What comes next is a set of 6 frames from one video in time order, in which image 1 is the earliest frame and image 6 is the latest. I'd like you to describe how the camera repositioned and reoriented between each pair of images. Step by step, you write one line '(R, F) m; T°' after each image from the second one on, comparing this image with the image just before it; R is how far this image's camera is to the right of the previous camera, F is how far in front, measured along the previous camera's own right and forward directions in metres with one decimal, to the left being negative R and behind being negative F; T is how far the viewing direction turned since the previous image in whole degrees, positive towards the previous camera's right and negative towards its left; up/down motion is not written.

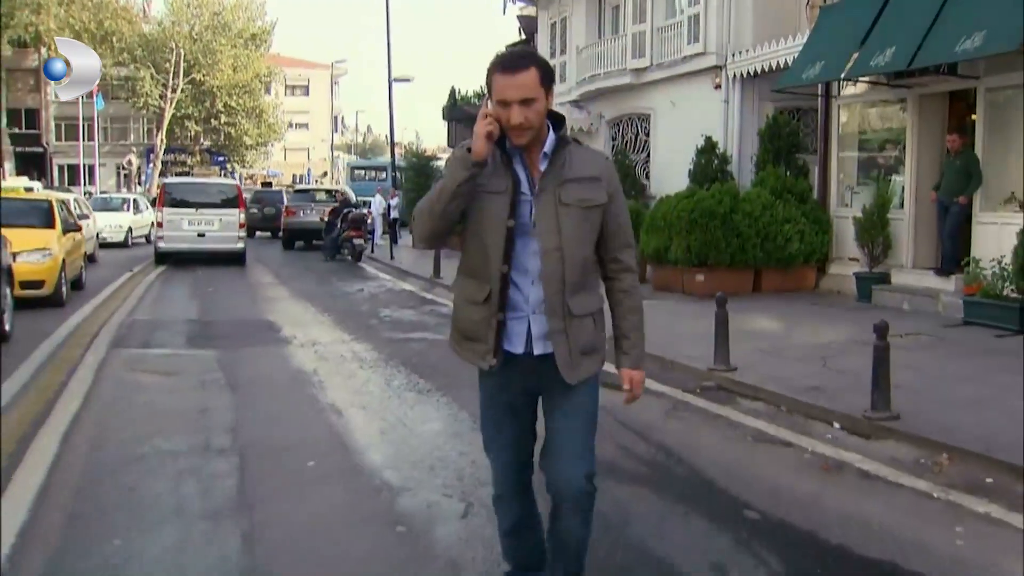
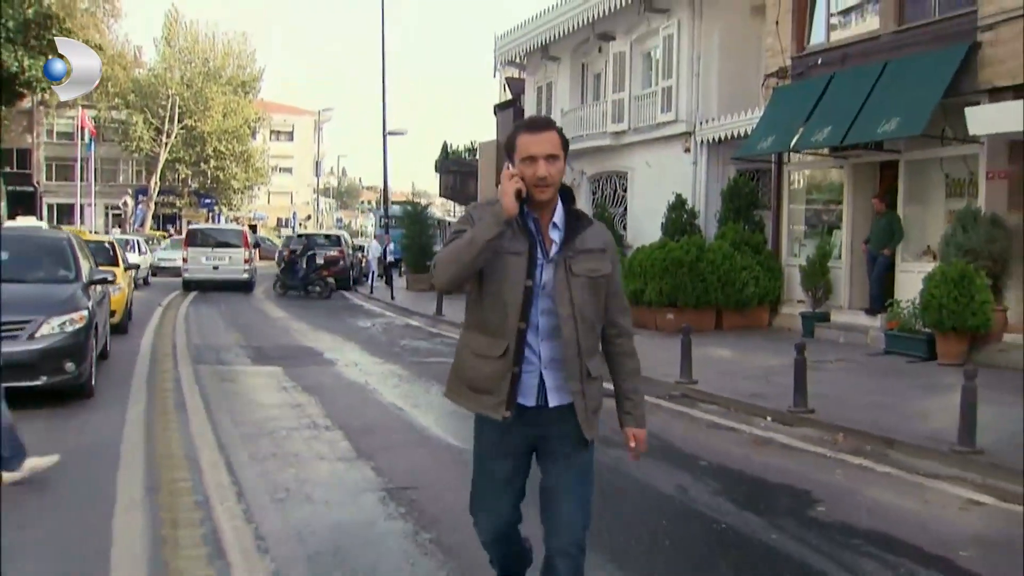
(-0.3, -2.3) m; +1°
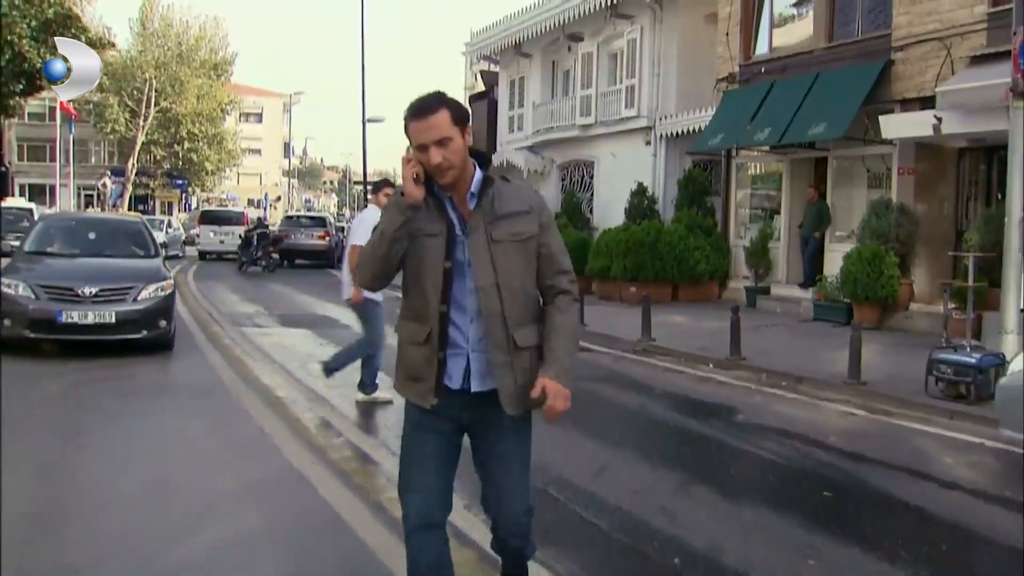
(-0.3, -2.3) m; +2°
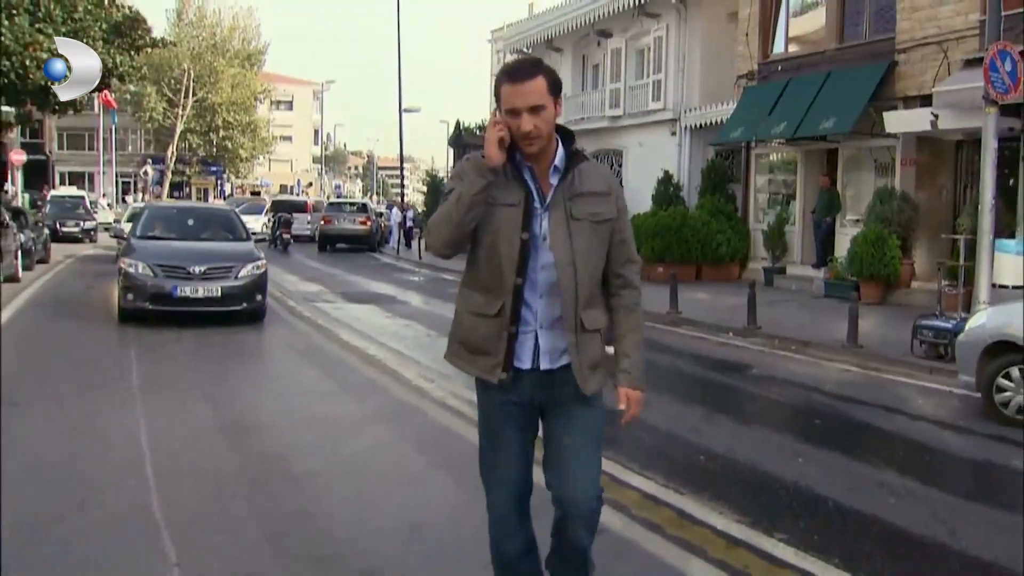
(-0.2, -1.7) m; -1°
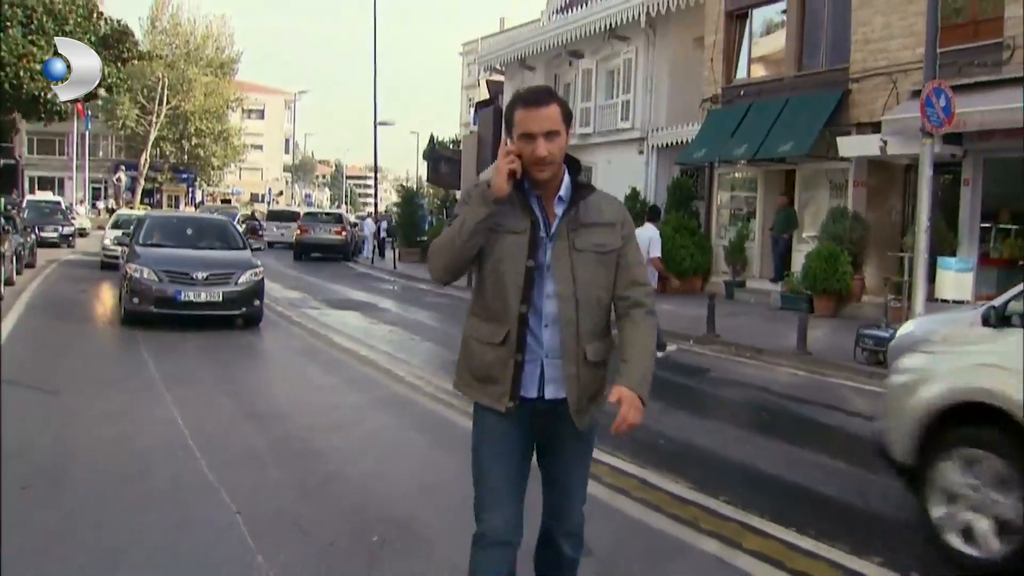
(-0.1, -1.0) m; +2°
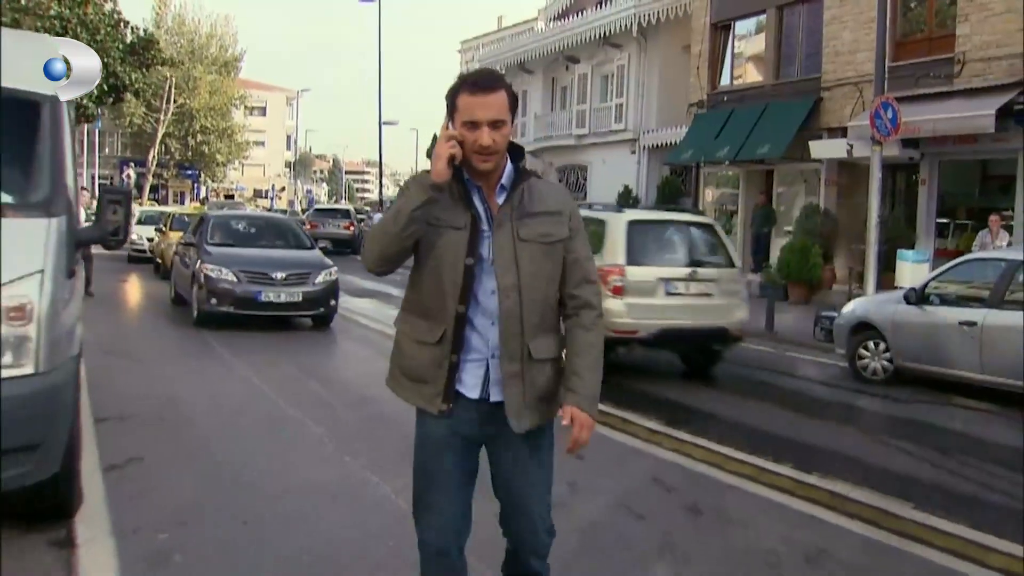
(-0.1, -1.7) m; 0°
